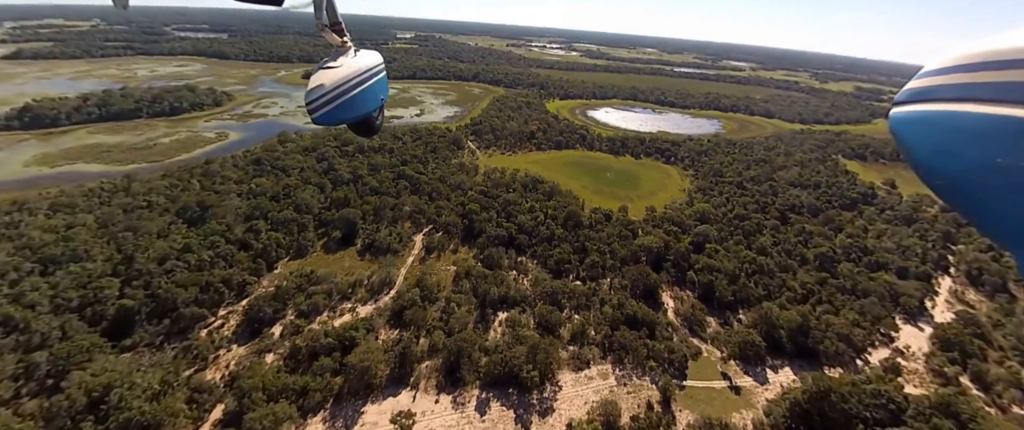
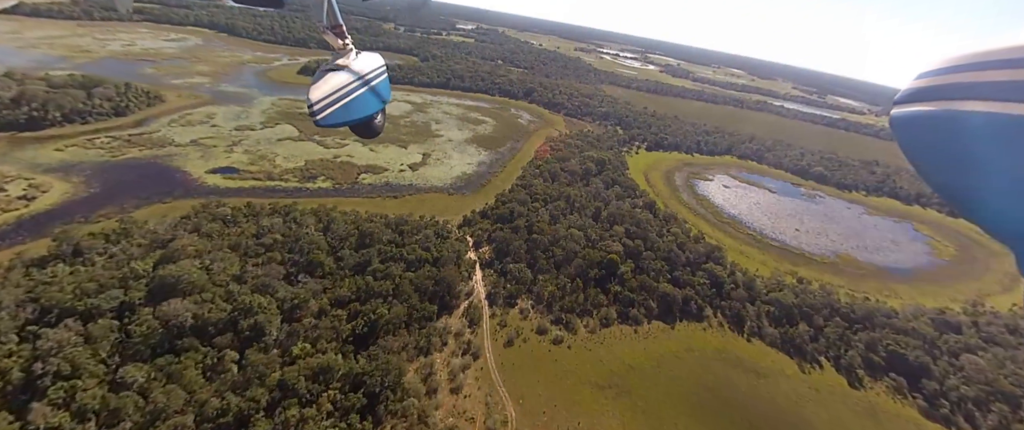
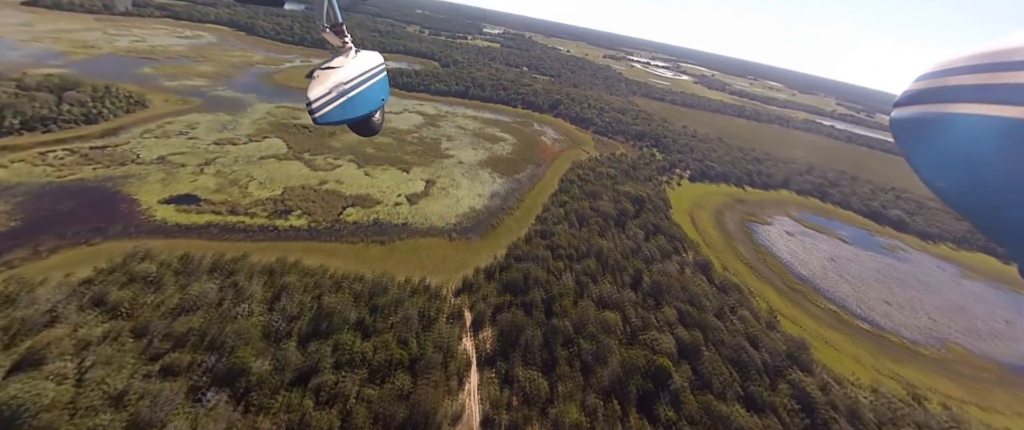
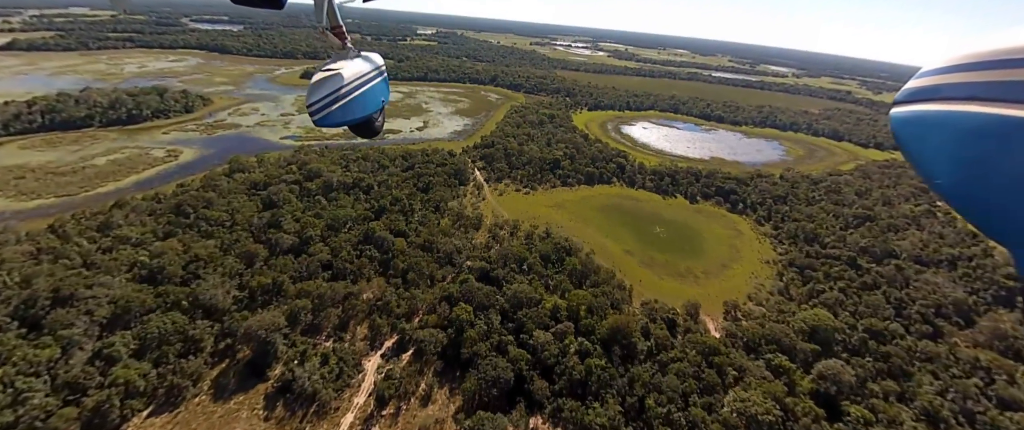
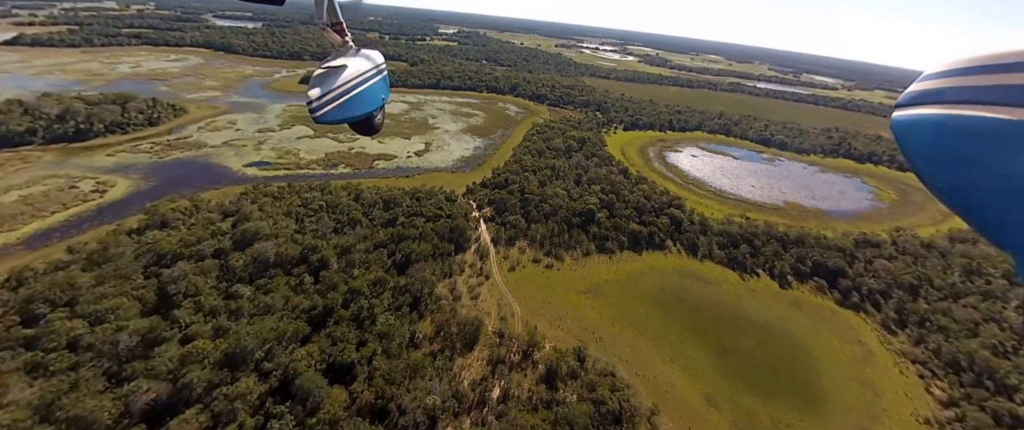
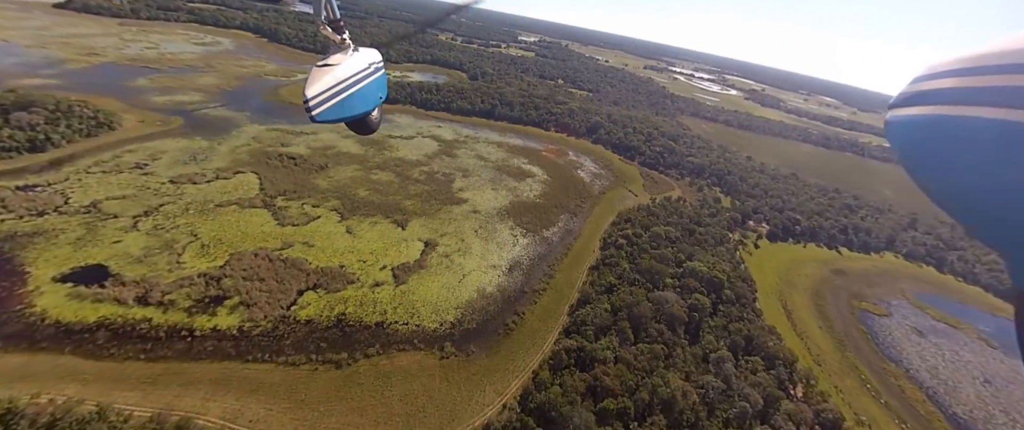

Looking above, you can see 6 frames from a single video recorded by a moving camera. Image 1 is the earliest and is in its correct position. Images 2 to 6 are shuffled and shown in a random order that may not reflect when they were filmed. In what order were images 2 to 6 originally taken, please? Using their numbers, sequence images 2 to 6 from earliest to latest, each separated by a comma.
4, 5, 2, 3, 6
